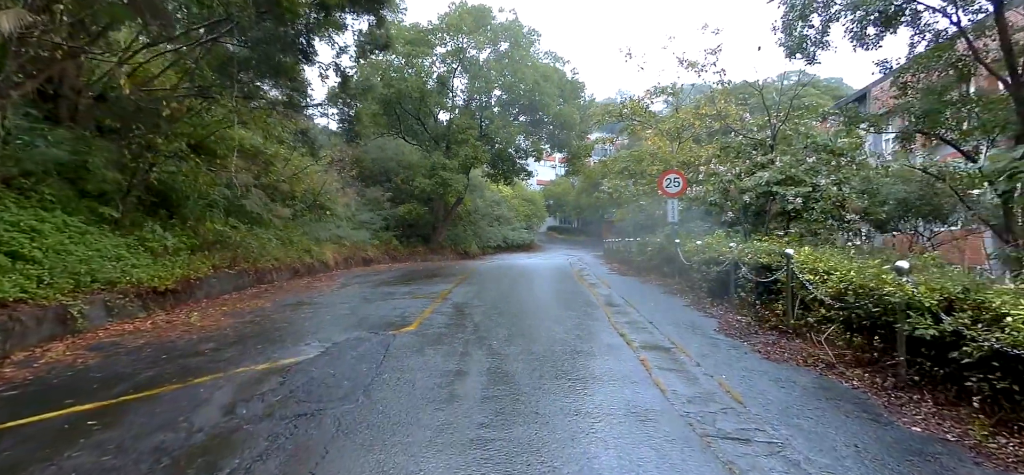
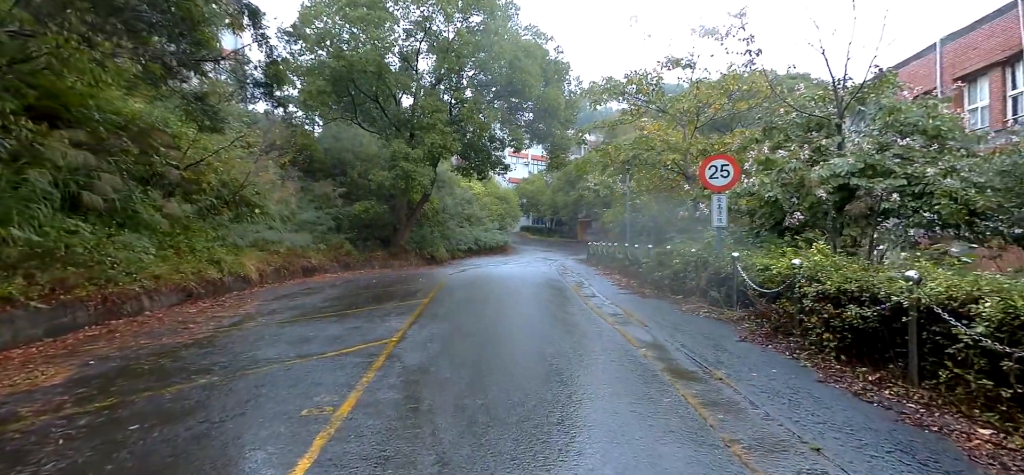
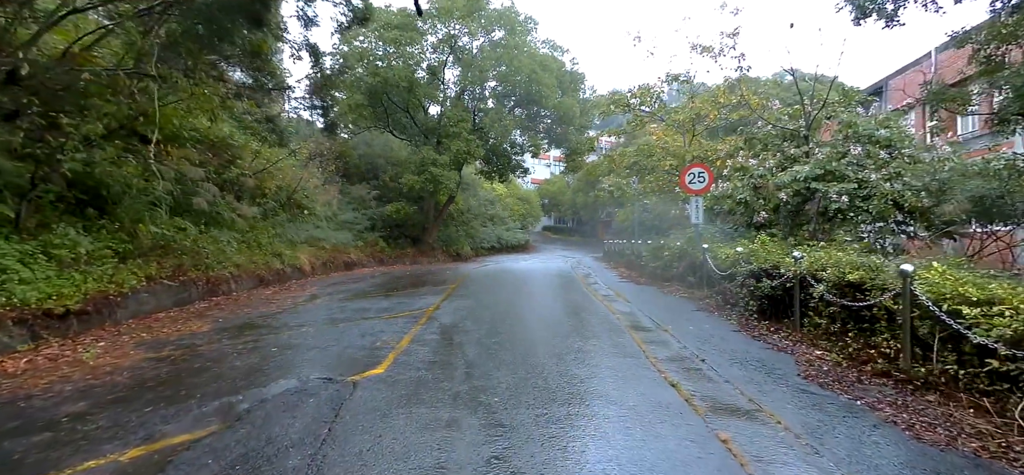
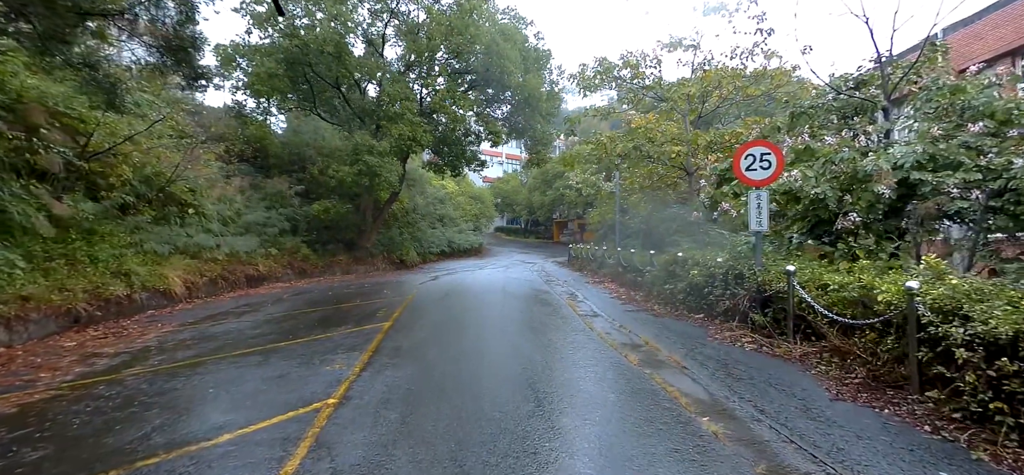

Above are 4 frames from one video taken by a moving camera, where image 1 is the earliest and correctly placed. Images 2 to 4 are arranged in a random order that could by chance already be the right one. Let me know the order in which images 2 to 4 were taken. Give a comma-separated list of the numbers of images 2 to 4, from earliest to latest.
3, 2, 4
